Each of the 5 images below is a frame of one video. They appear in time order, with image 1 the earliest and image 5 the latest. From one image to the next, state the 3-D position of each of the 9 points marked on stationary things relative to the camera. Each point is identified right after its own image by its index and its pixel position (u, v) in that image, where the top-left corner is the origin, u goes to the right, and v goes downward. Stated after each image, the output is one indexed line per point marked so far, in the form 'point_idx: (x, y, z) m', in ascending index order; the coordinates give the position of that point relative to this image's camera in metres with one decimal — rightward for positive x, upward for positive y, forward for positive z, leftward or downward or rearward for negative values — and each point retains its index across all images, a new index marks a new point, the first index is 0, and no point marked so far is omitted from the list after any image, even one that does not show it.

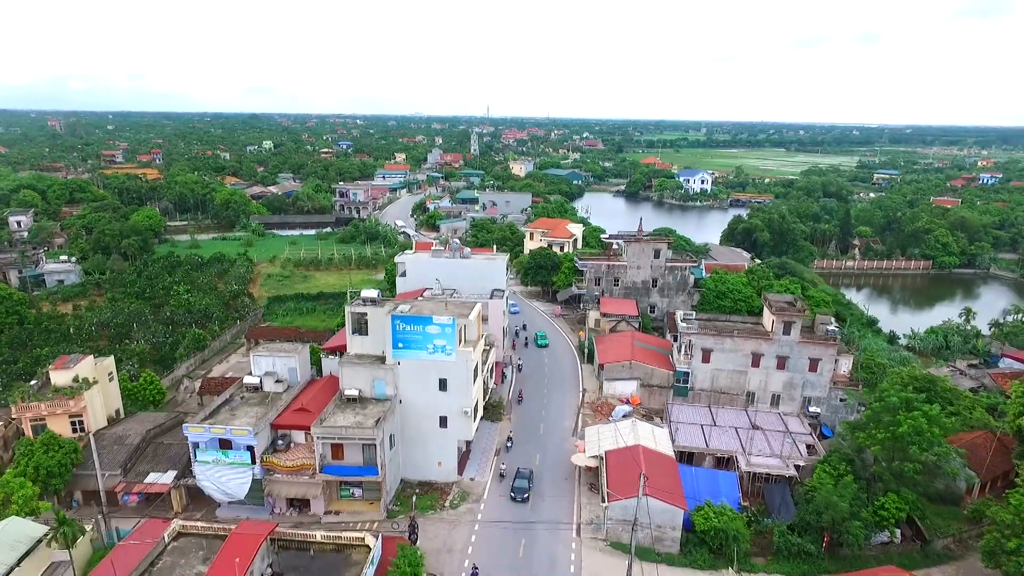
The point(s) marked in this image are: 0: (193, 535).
0: (-11.0, -8.4, +19.8) m
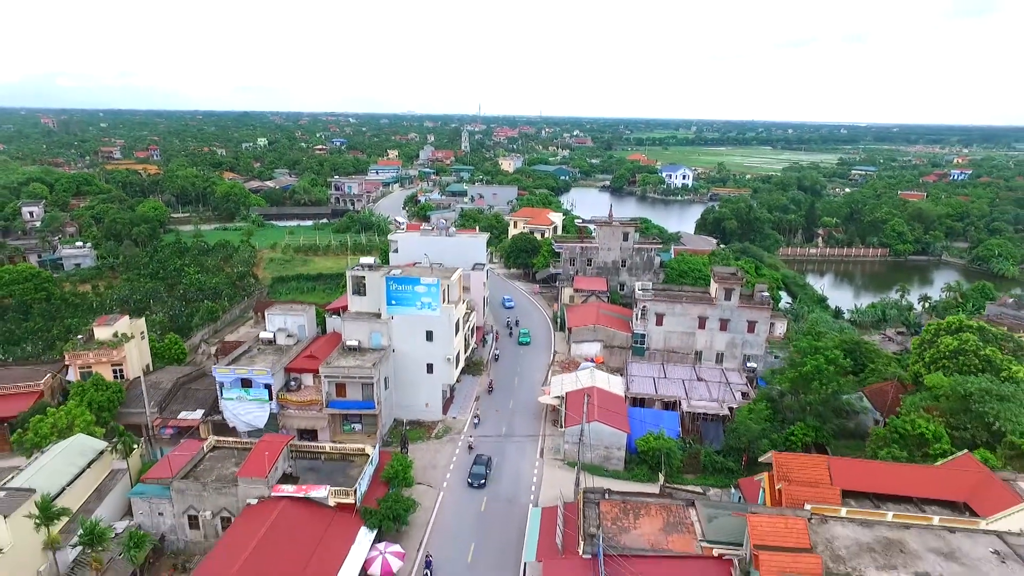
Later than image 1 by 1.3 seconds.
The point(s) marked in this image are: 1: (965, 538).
0: (-12.2, -6.7, +24.5) m
1: (+13.4, -7.4, +16.9) m
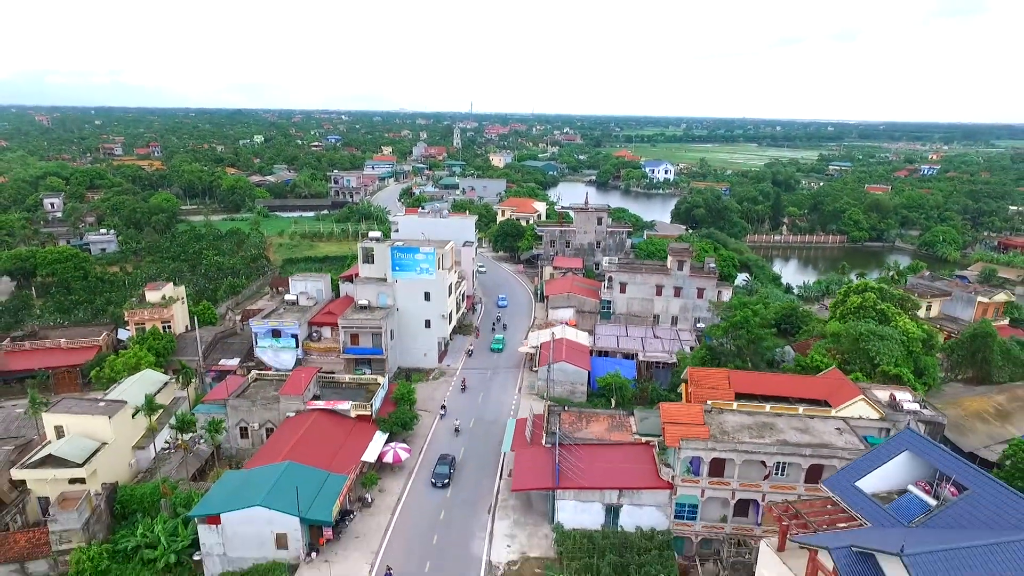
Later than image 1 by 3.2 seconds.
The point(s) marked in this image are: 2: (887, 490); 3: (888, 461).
0: (-13.2, -4.8, +30.7) m
1: (+12.5, -5.4, +23.4) m
2: (+10.6, -5.7, +16.2) m
3: (+10.5, -4.8, +16.1) m
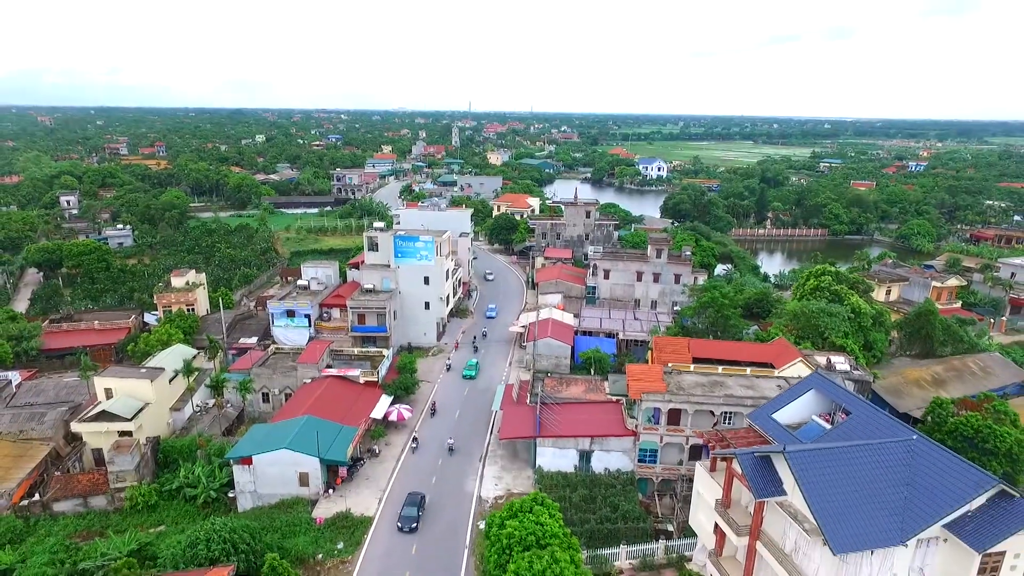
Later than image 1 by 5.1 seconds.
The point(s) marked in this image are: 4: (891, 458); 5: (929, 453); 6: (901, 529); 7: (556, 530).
0: (-13.7, -3.8, +34.6) m
1: (+11.9, -4.3, +27.2) m
2: (+10.0, -4.6, +20.1) m
3: (+9.9, -3.8, +20.0) m
4: (+10.4, -4.7, +15.7) m
5: (+11.3, -4.5, +15.7) m
6: (+9.8, -6.1, +14.5) m
7: (+1.4, -7.7, +18.5) m
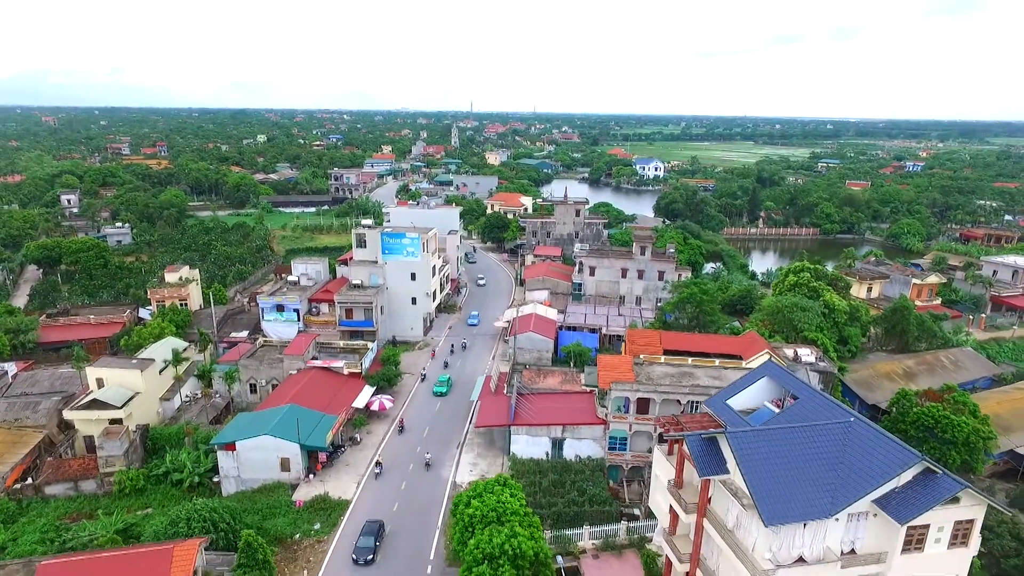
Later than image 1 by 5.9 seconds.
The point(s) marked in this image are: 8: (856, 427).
0: (-14.9, -3.5, +35.6) m
1: (+10.8, -4.0, +28.1) m
2: (+8.8, -4.3, +21.0) m
3: (+8.7, -3.5, +20.9) m
4: (+9.1, -4.4, +16.7) m
5: (+10.1, -4.2, +16.6) m
6: (+8.6, -5.8, +15.4) m
7: (+0.2, -7.4, +19.5) m
8: (+10.0, -4.1, +16.8) m
